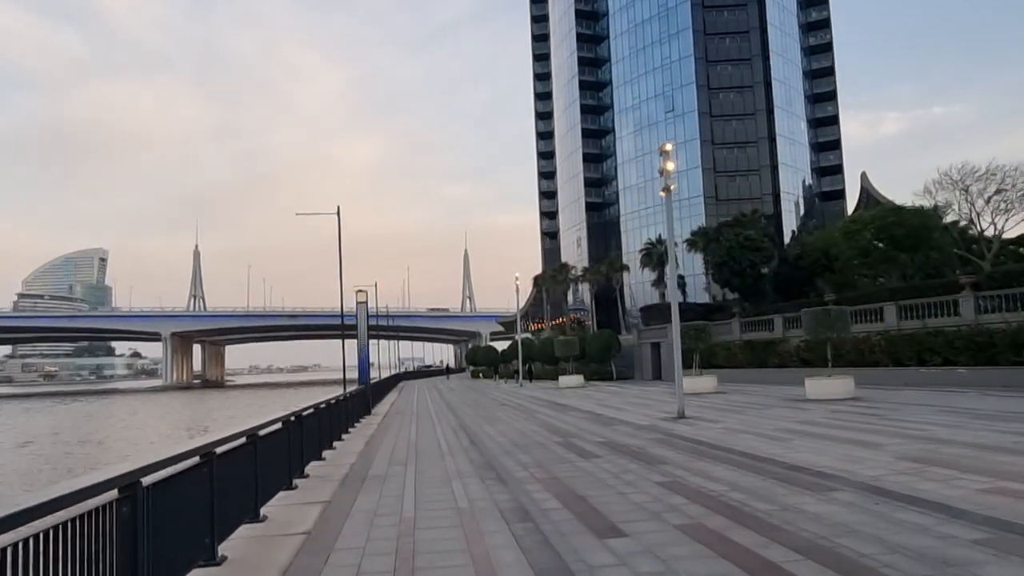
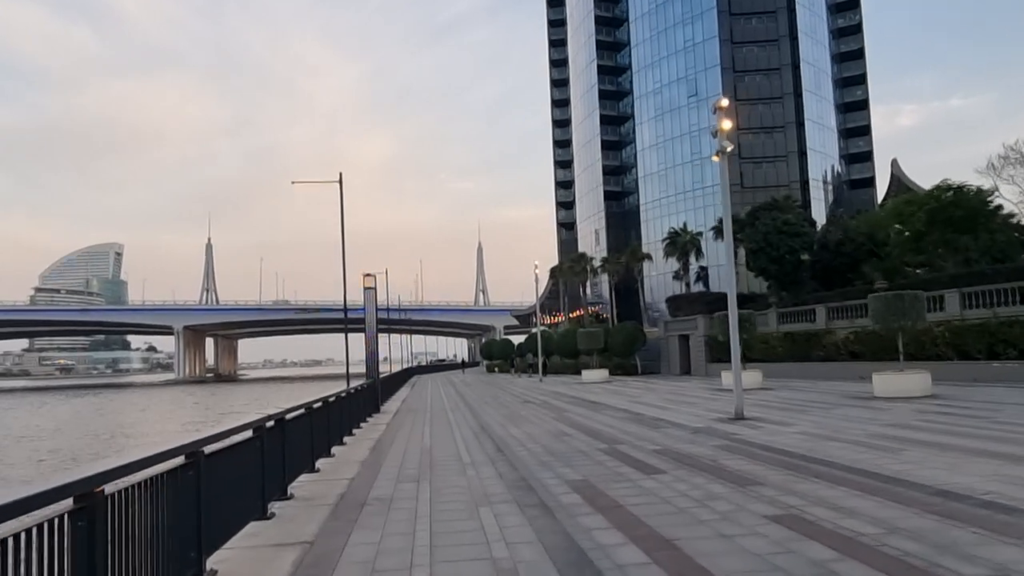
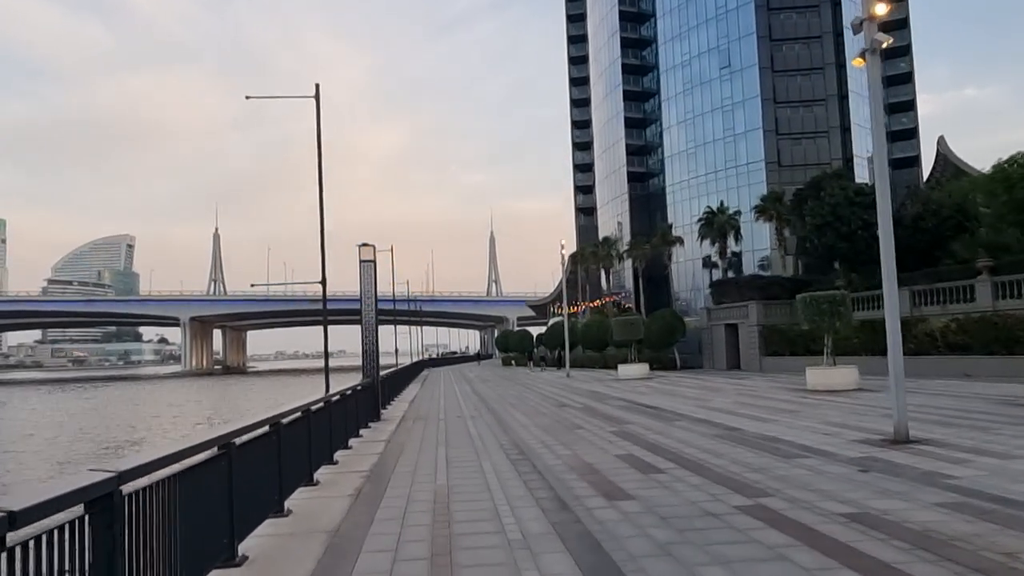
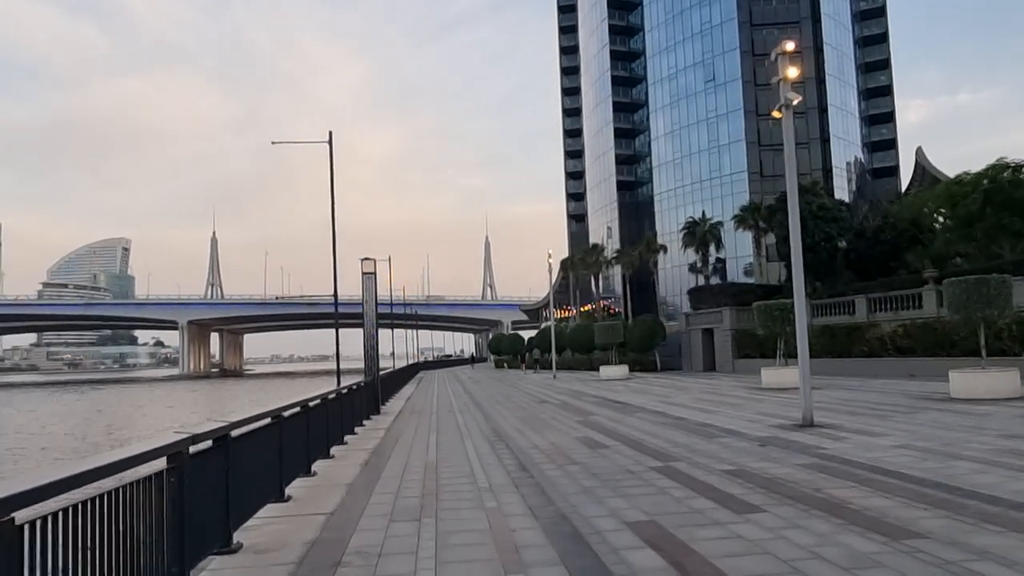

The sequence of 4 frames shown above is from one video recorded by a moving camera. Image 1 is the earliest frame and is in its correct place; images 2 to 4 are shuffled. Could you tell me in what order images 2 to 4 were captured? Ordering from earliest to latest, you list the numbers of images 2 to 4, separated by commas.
2, 4, 3
